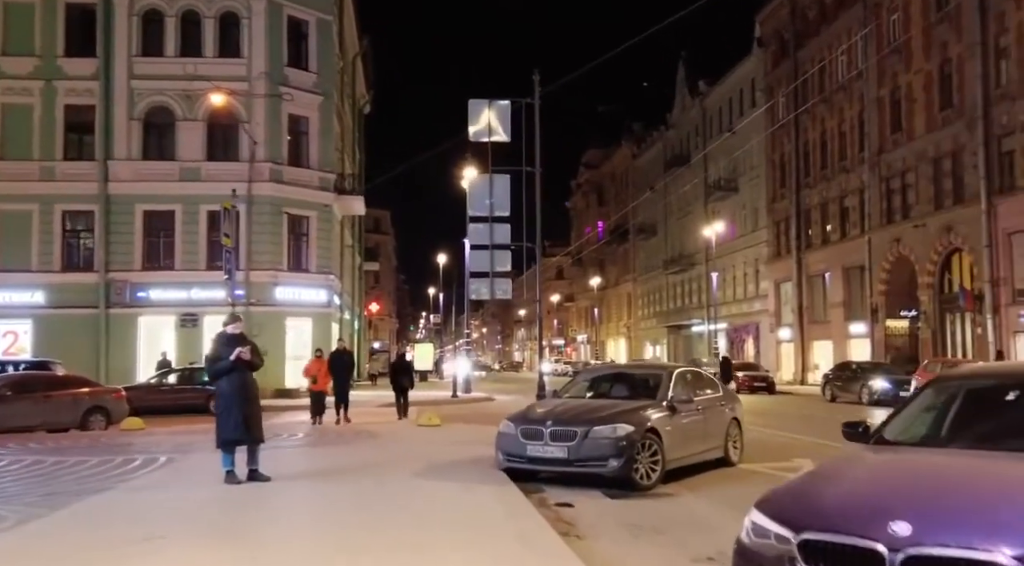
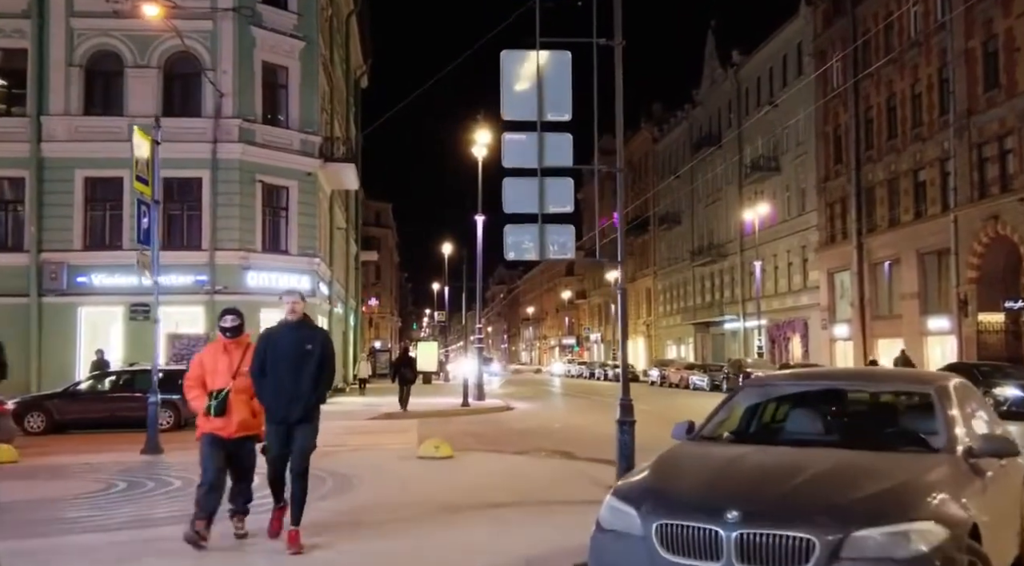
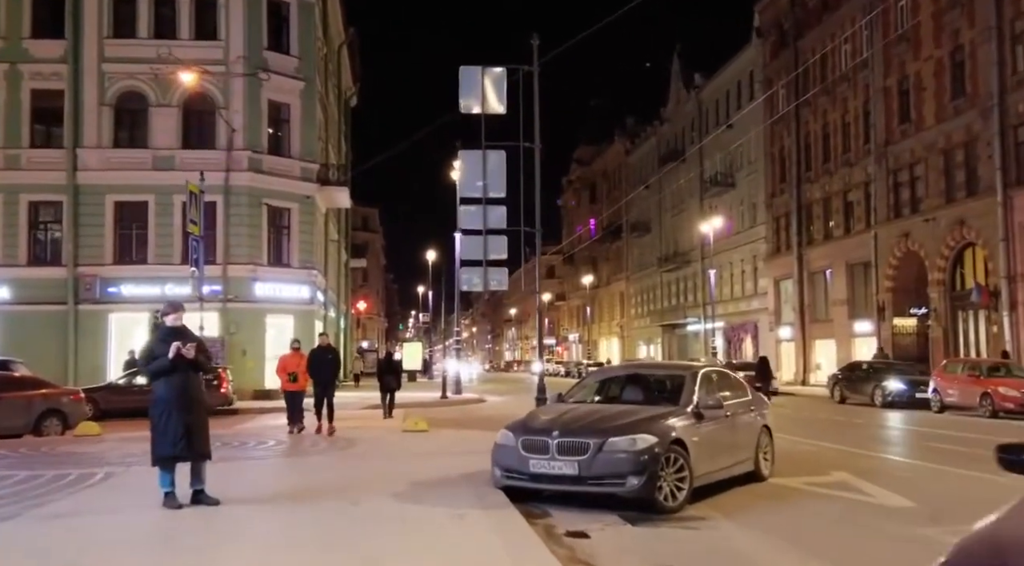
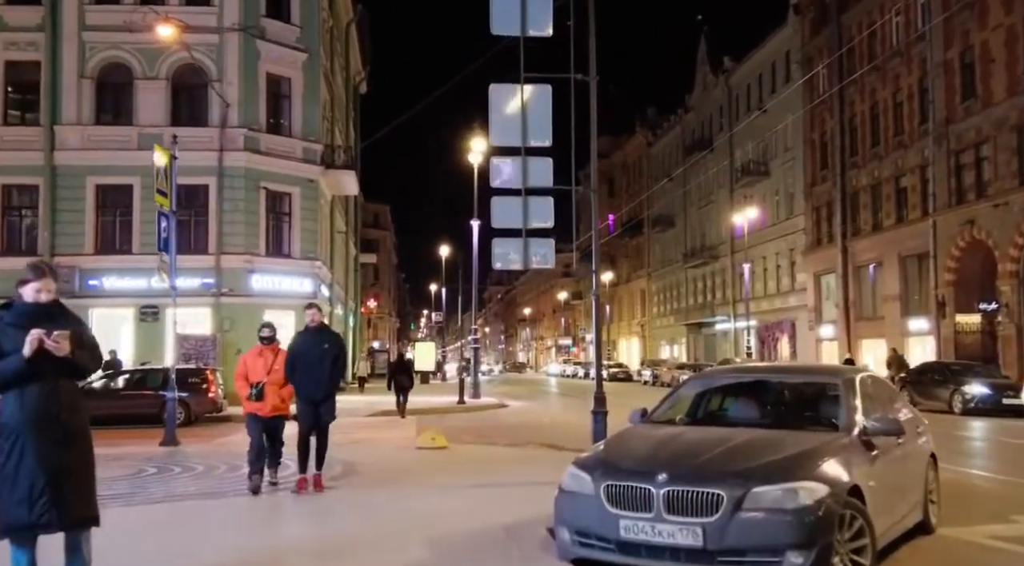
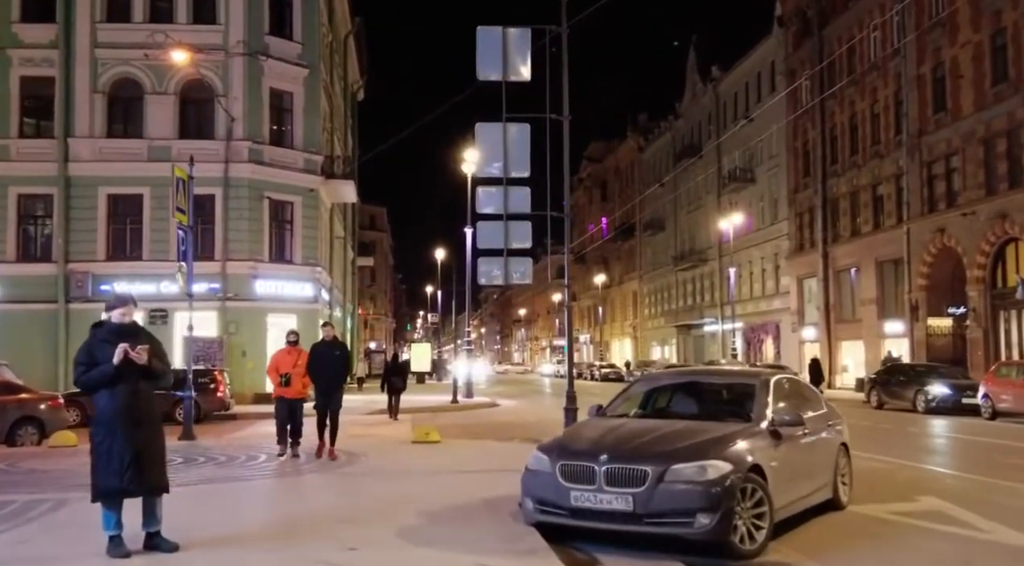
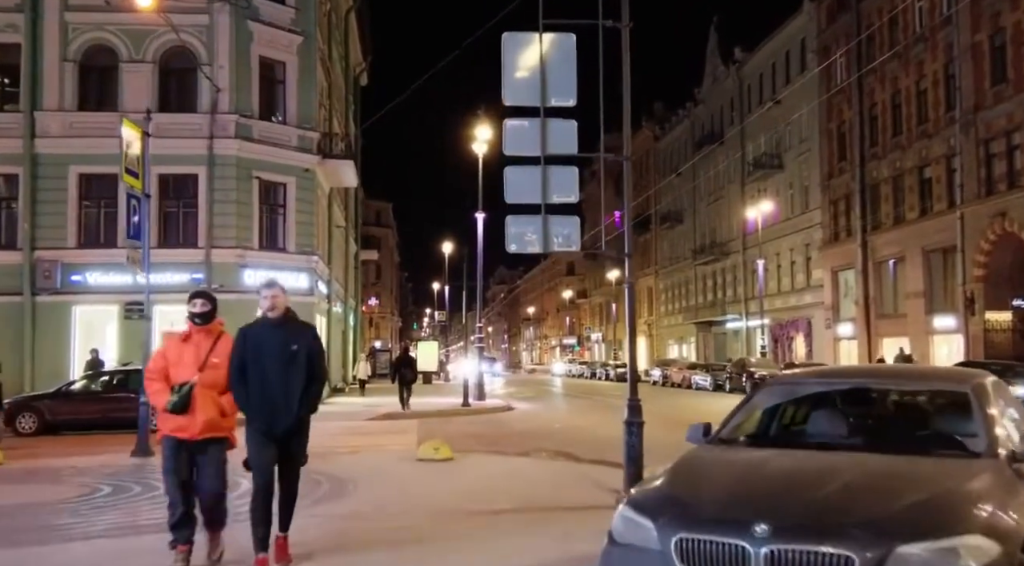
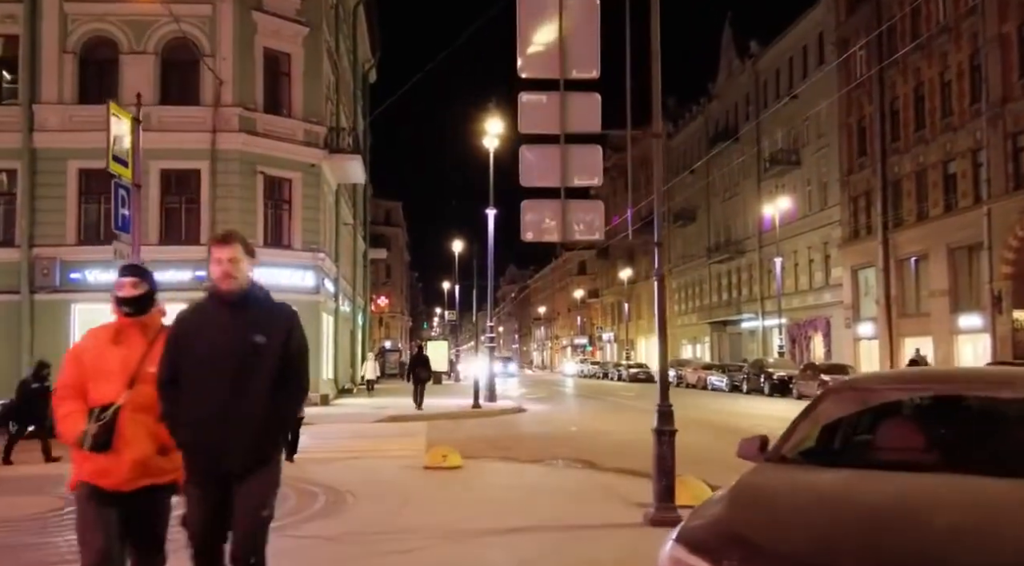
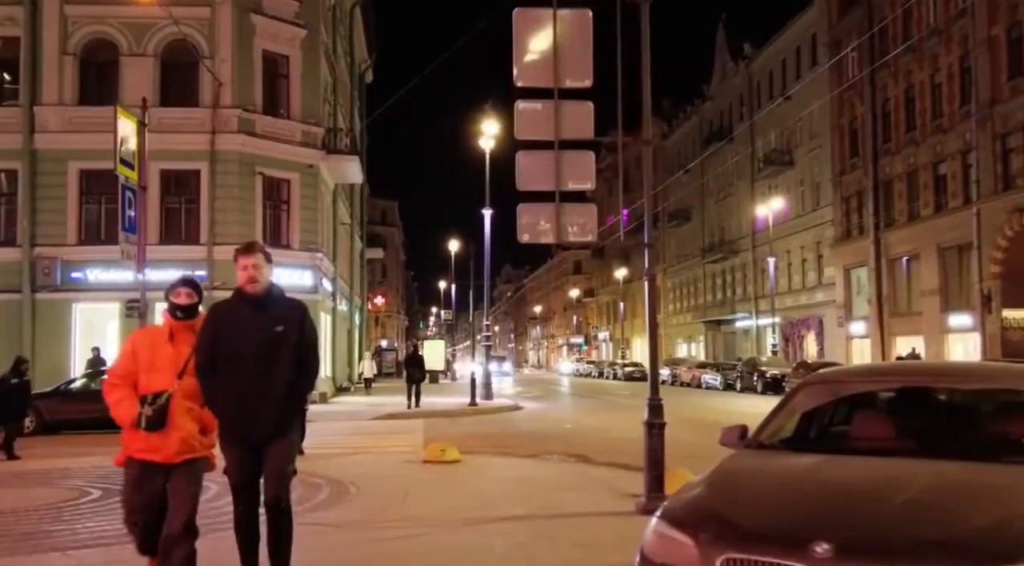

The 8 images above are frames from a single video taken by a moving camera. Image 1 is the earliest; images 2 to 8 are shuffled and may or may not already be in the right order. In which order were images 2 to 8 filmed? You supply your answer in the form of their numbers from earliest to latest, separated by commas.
3, 5, 4, 2, 6, 8, 7
